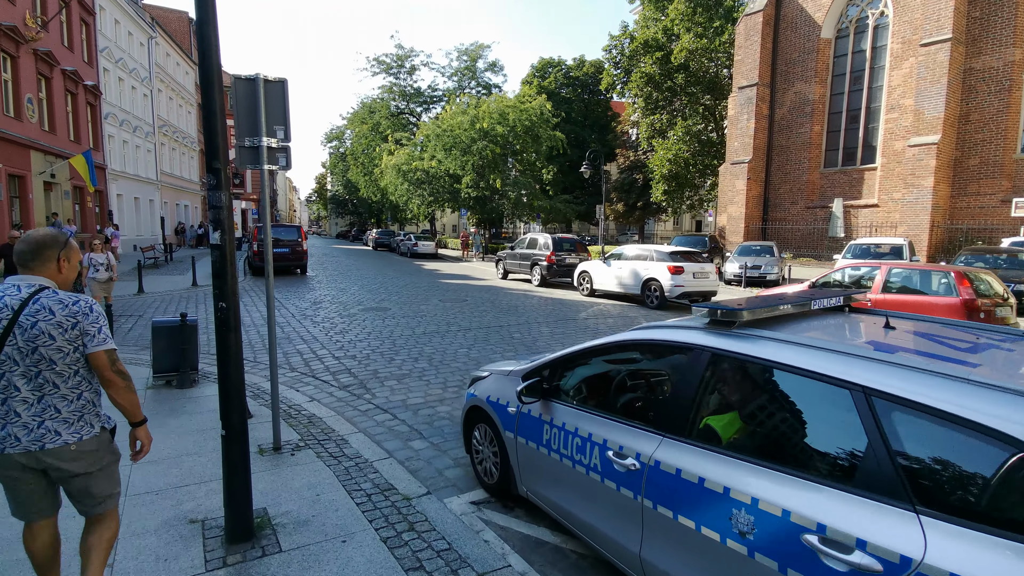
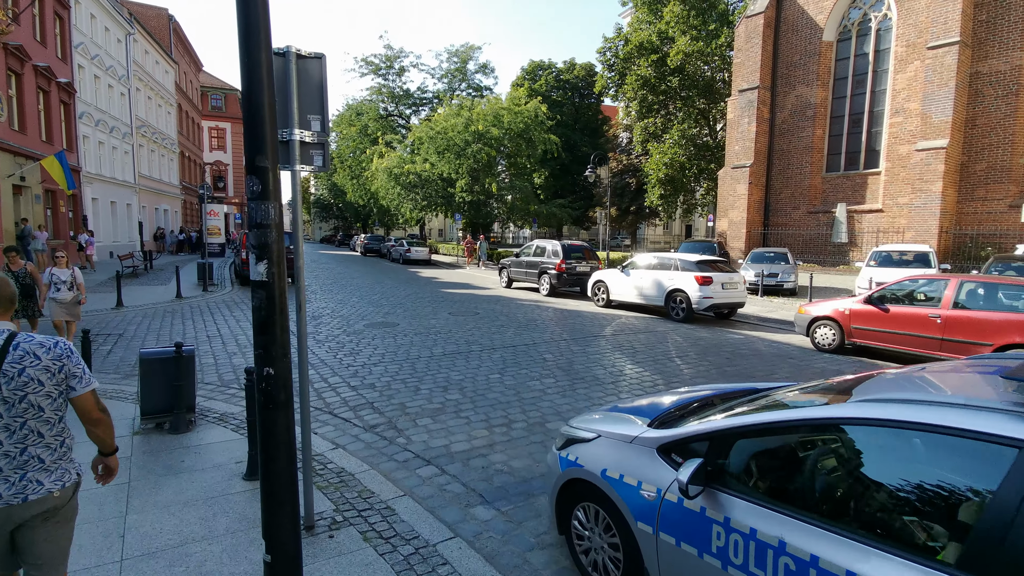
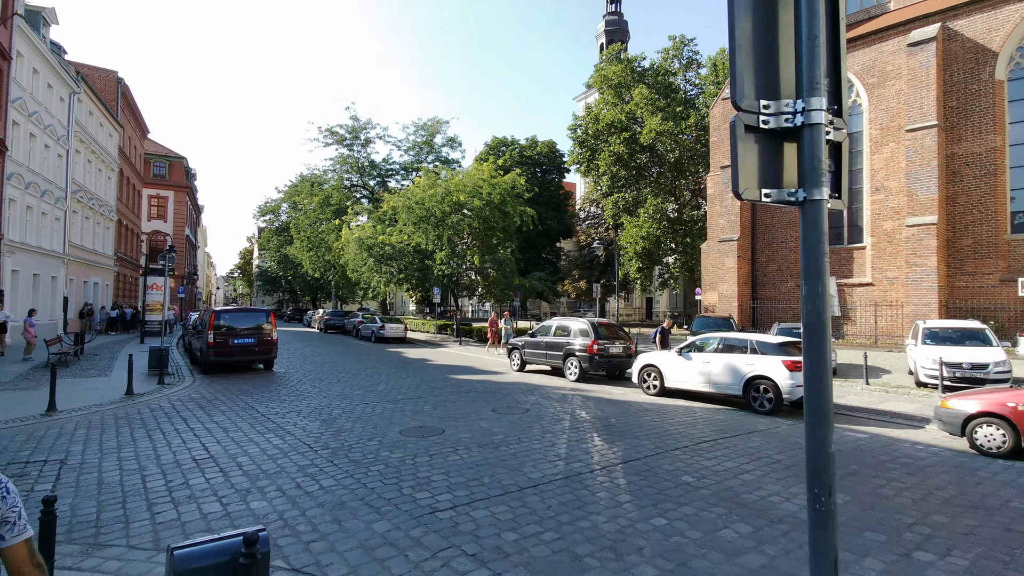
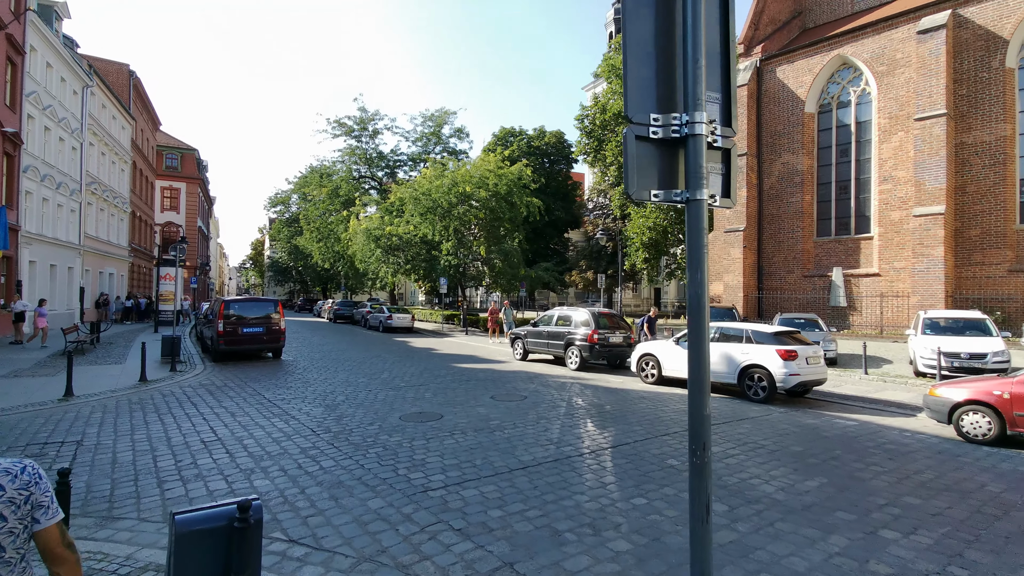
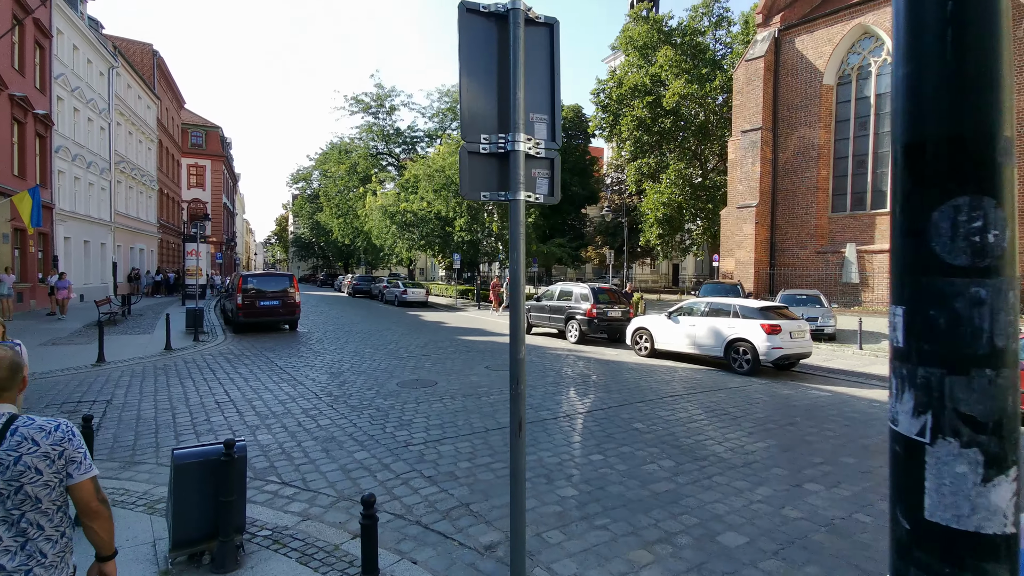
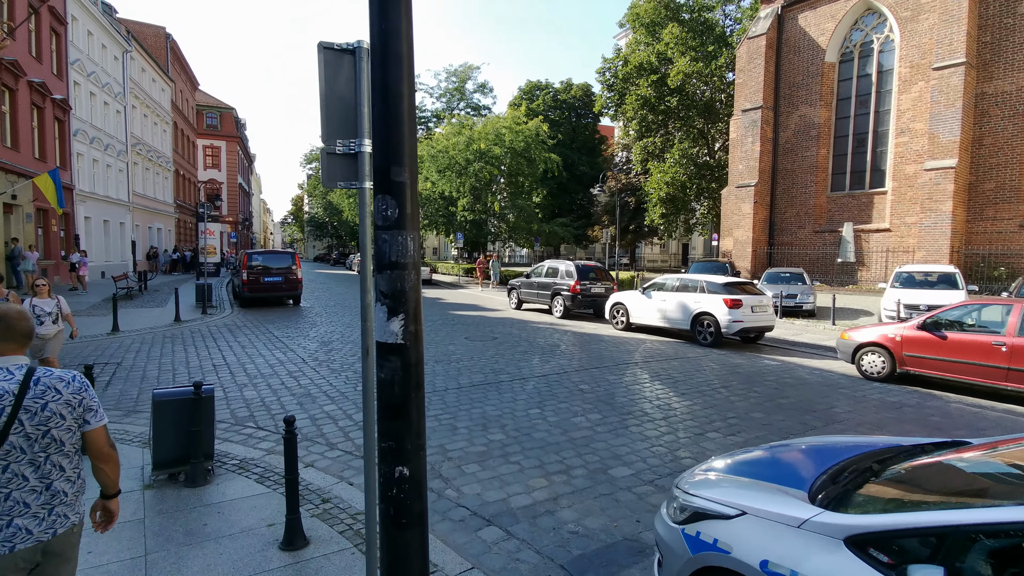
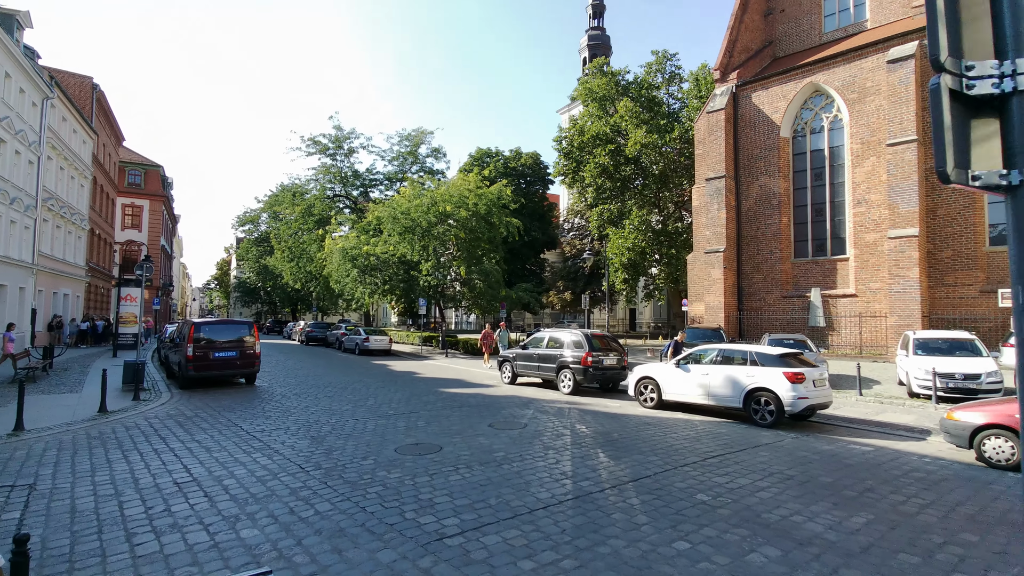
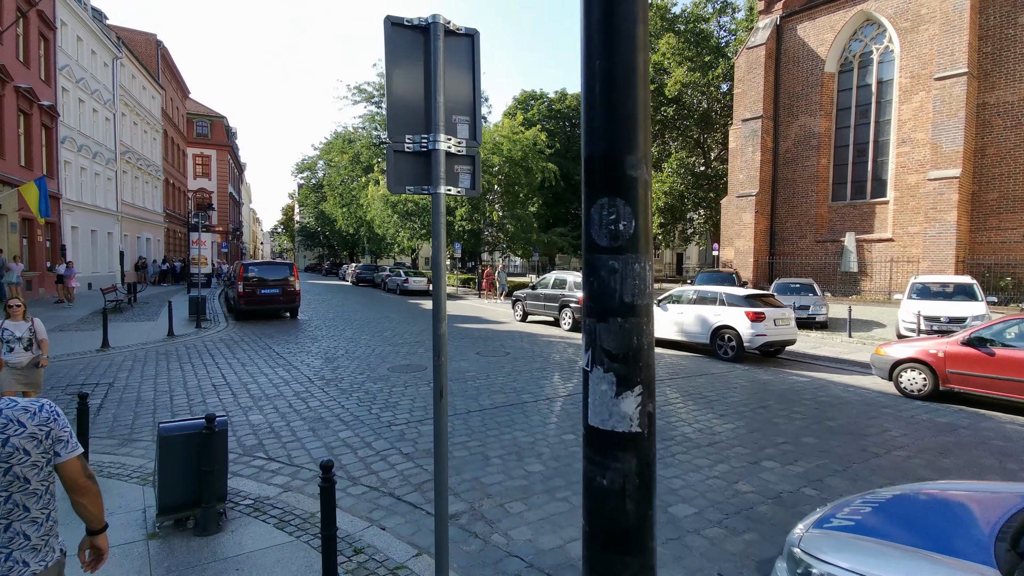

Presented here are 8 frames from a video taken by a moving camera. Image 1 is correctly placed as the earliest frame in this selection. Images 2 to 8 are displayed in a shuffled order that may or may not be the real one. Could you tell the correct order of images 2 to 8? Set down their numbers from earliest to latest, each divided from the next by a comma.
2, 6, 8, 5, 4, 3, 7
